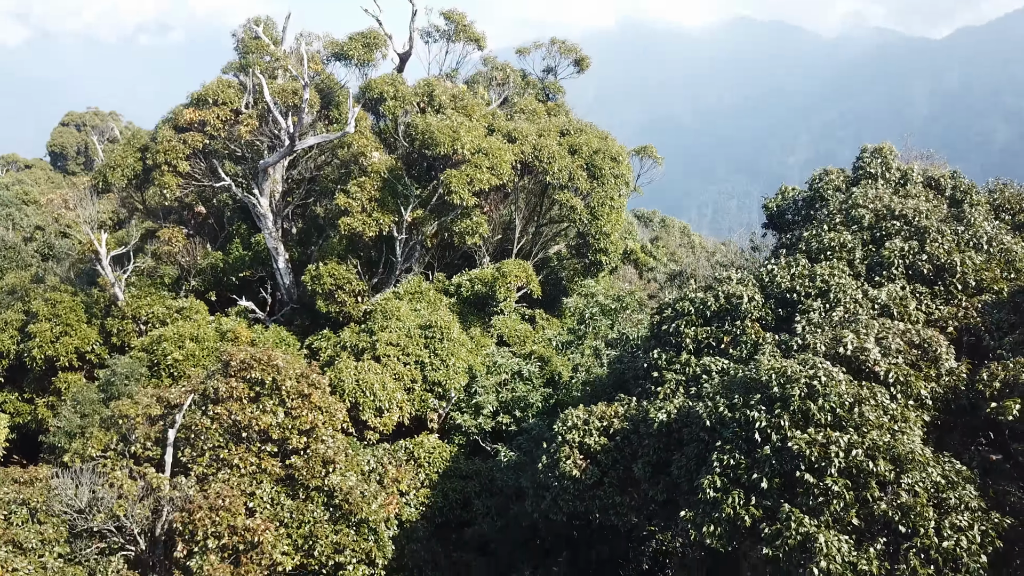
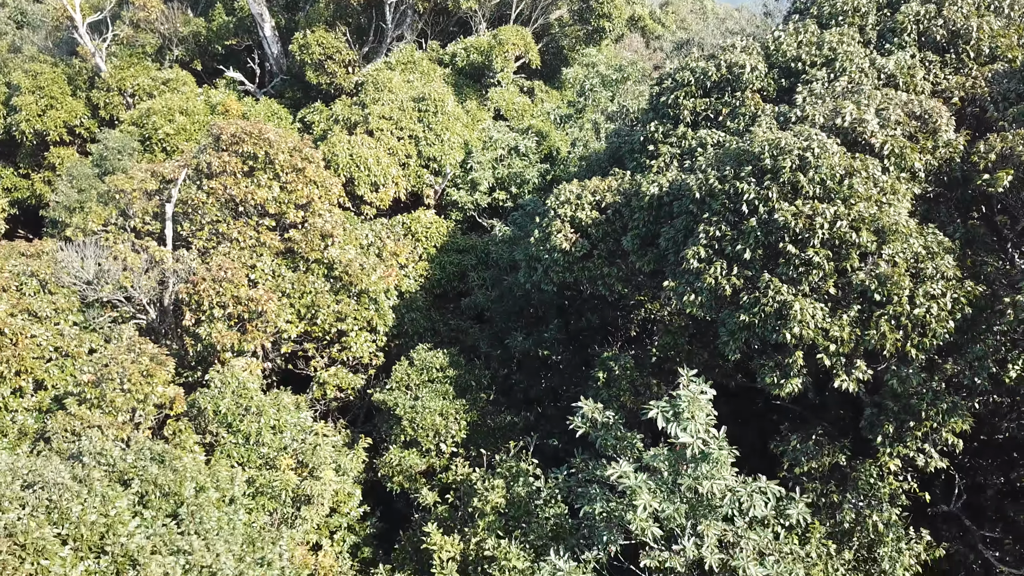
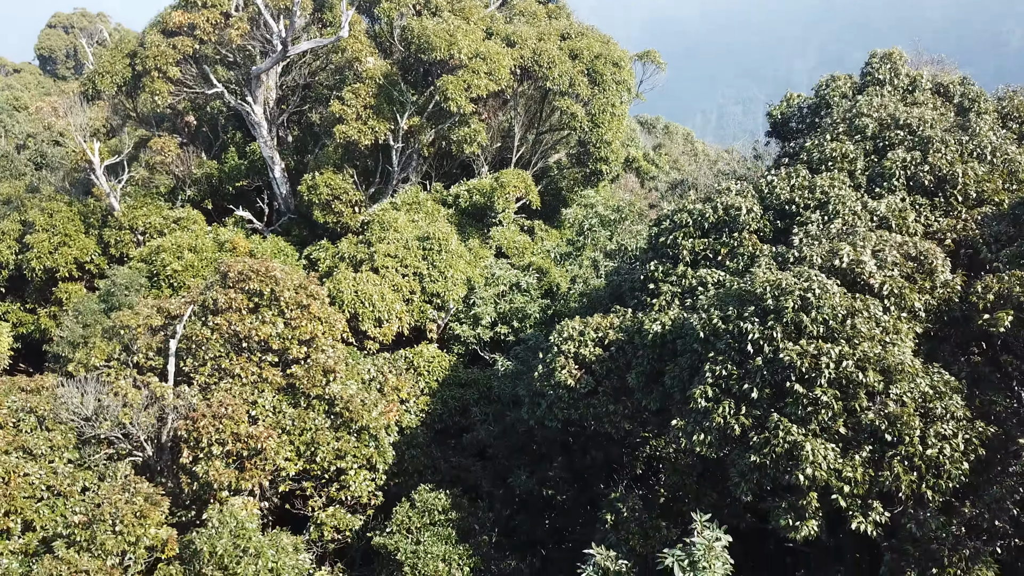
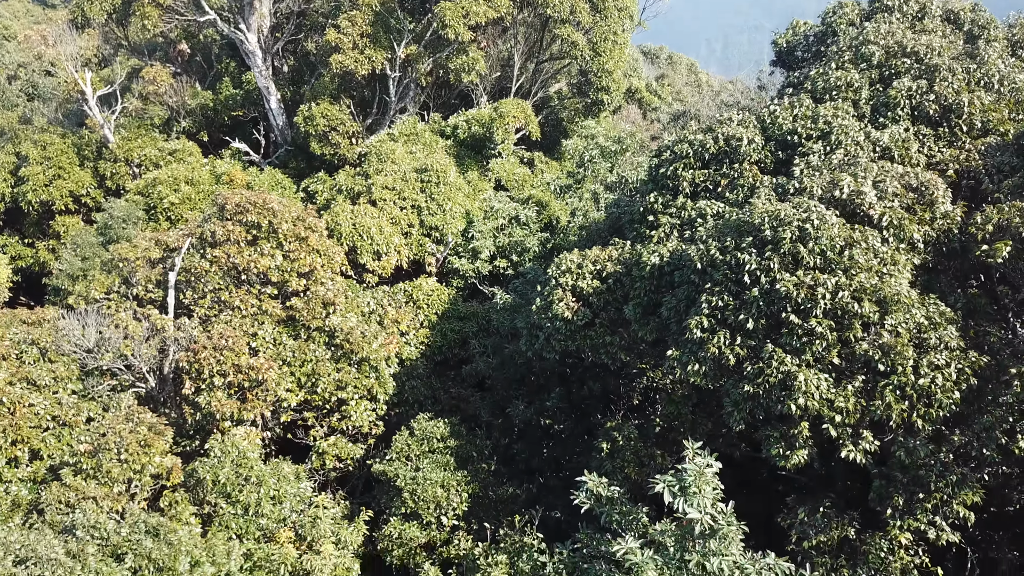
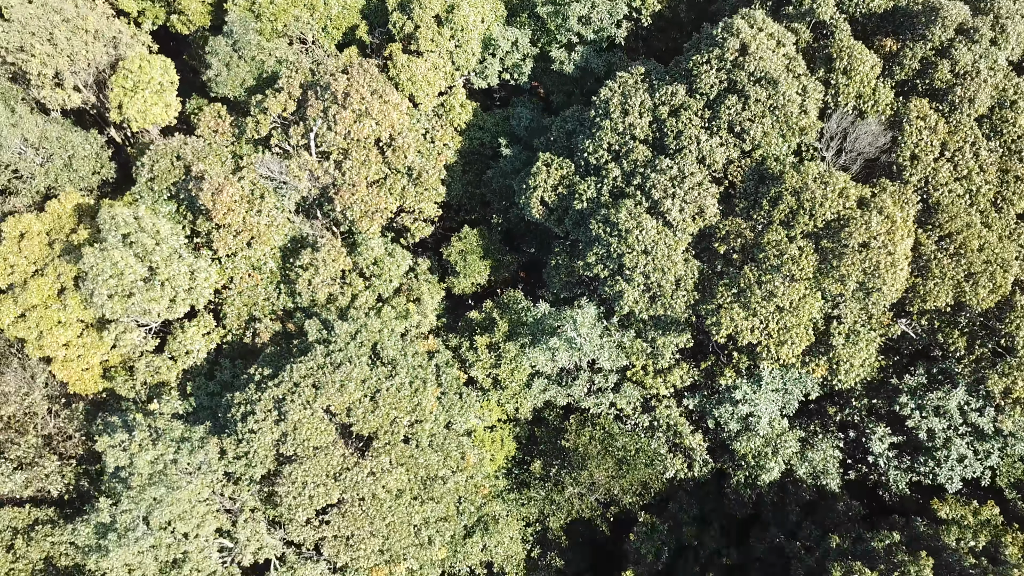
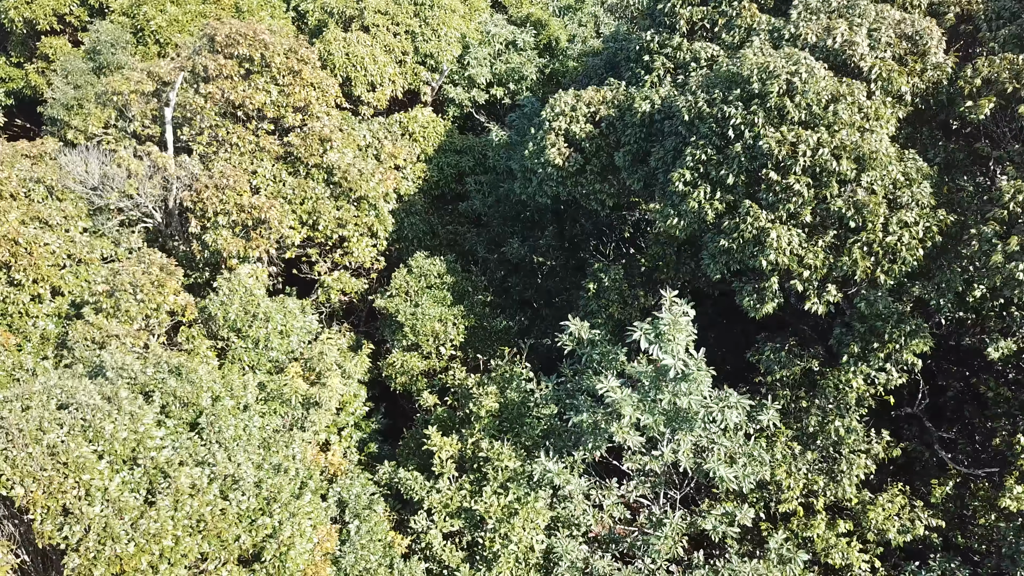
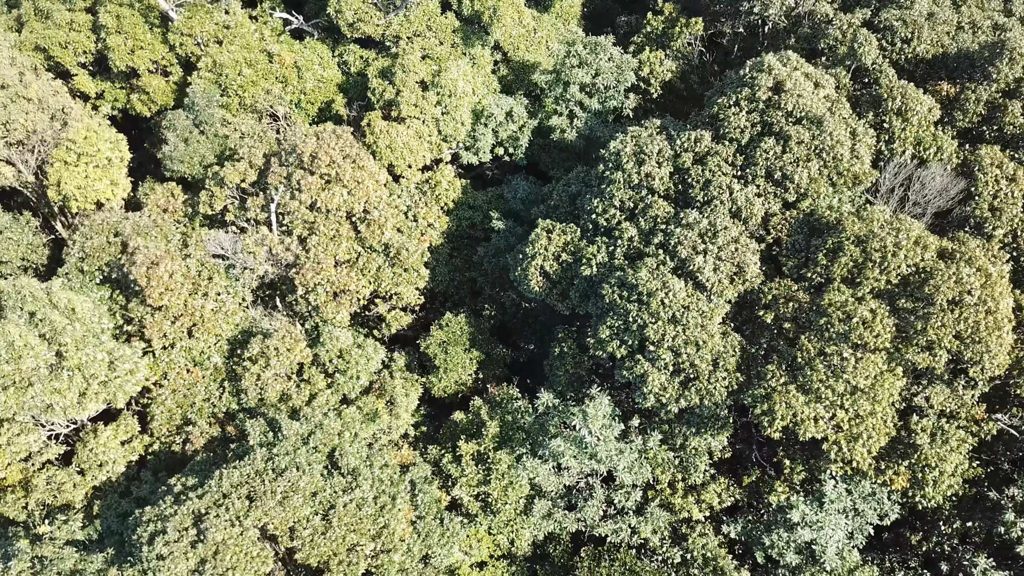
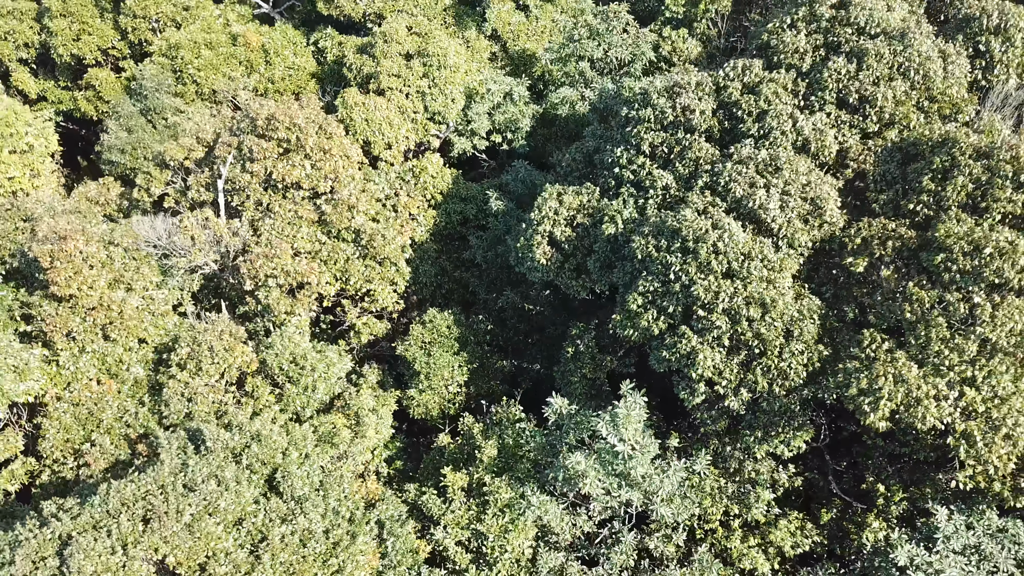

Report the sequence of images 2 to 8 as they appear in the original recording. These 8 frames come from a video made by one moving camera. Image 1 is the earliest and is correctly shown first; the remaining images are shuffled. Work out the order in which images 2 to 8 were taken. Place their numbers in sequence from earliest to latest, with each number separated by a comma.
3, 4, 2, 6, 8, 7, 5
